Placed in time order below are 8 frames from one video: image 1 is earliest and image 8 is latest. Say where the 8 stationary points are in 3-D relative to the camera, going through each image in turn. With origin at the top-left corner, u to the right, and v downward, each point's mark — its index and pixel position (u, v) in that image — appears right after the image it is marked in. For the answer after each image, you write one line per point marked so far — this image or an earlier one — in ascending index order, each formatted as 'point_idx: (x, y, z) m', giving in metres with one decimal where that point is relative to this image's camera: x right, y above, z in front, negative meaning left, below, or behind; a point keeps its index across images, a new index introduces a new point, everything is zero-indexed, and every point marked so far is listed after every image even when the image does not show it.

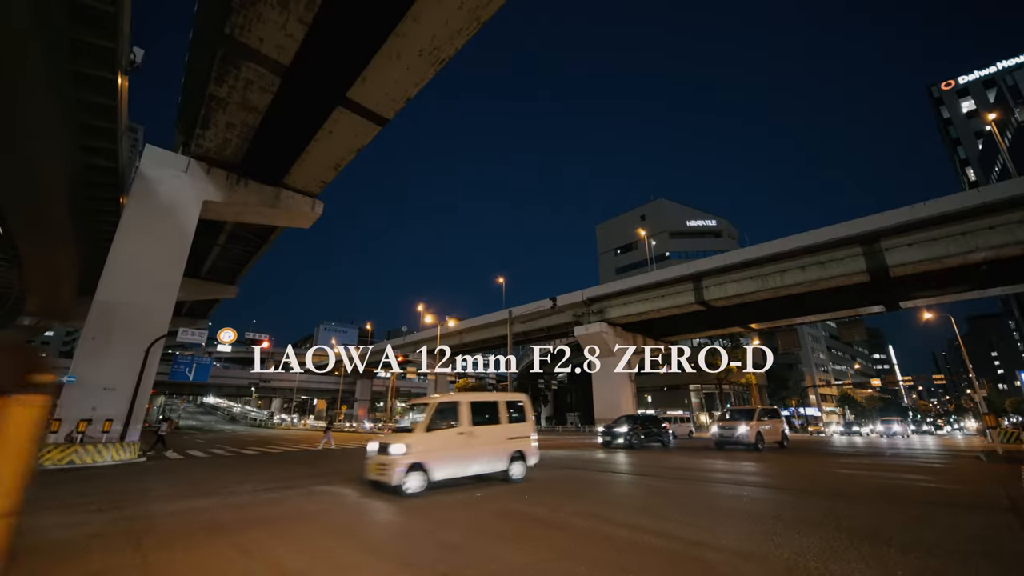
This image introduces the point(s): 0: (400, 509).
0: (-1.8, -3.5, +7.0) m
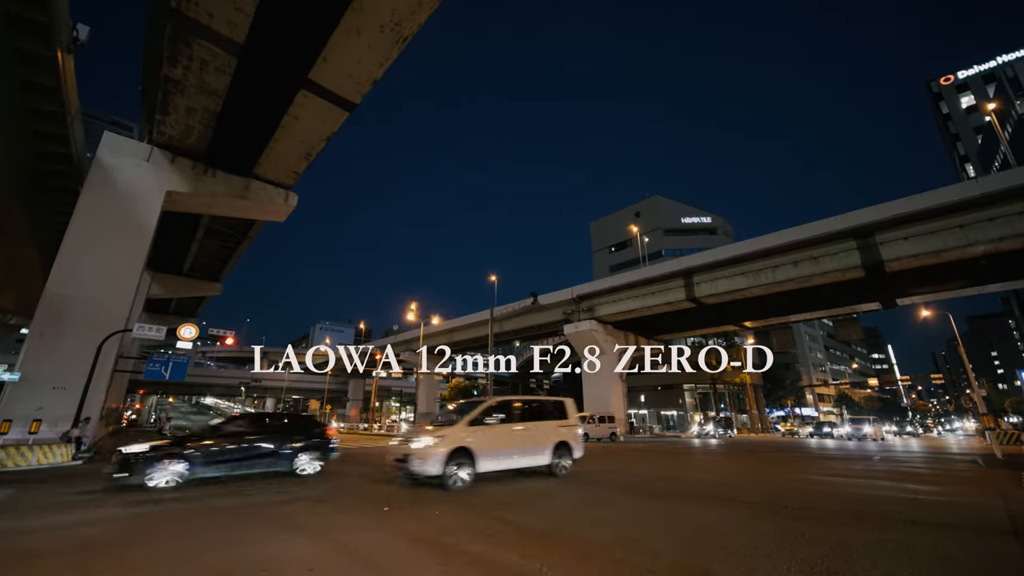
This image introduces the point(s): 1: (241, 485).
0: (-2.7, -3.3, +6.3) m
1: (-5.8, -4.2, +9.1) m
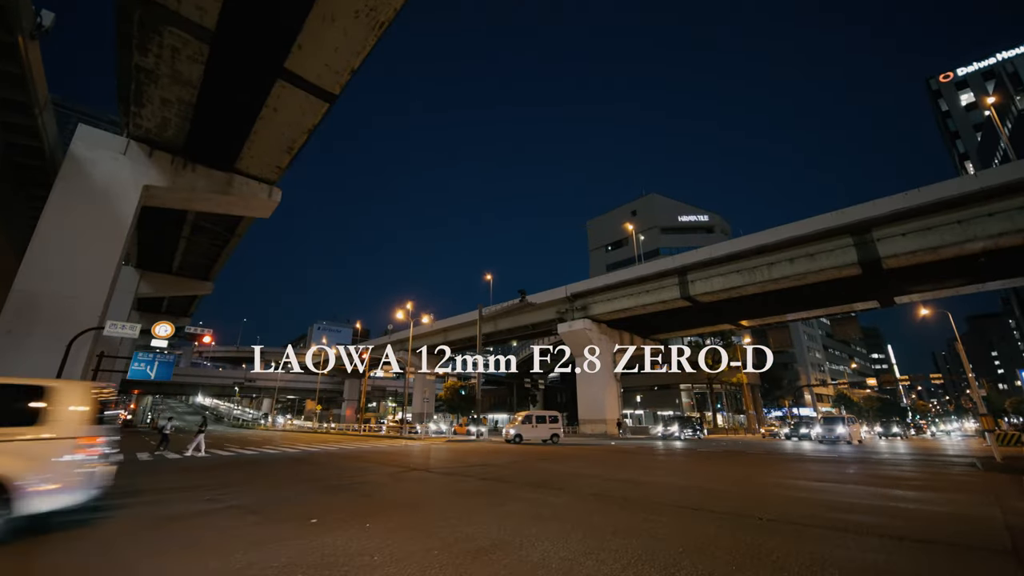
0: (-3.1, -3.2, +5.9) m
1: (-6.3, -4.1, +8.7) m
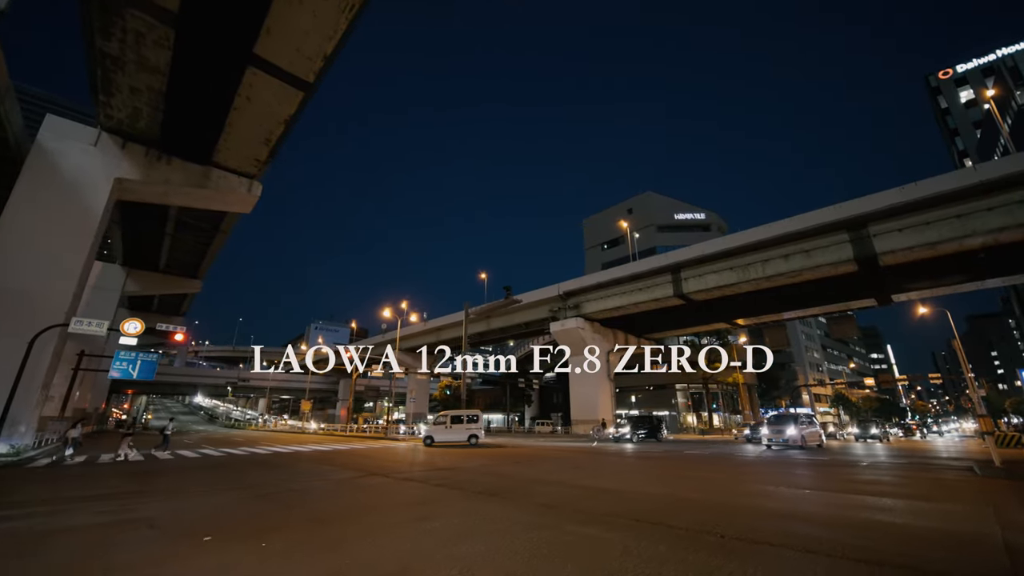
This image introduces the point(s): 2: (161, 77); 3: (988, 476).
0: (-3.7, -3.1, +5.4) m
1: (-6.9, -3.9, +8.2) m
2: (-10.2, +6.1, +12.6) m
3: (+9.2, -3.6, +8.4) m
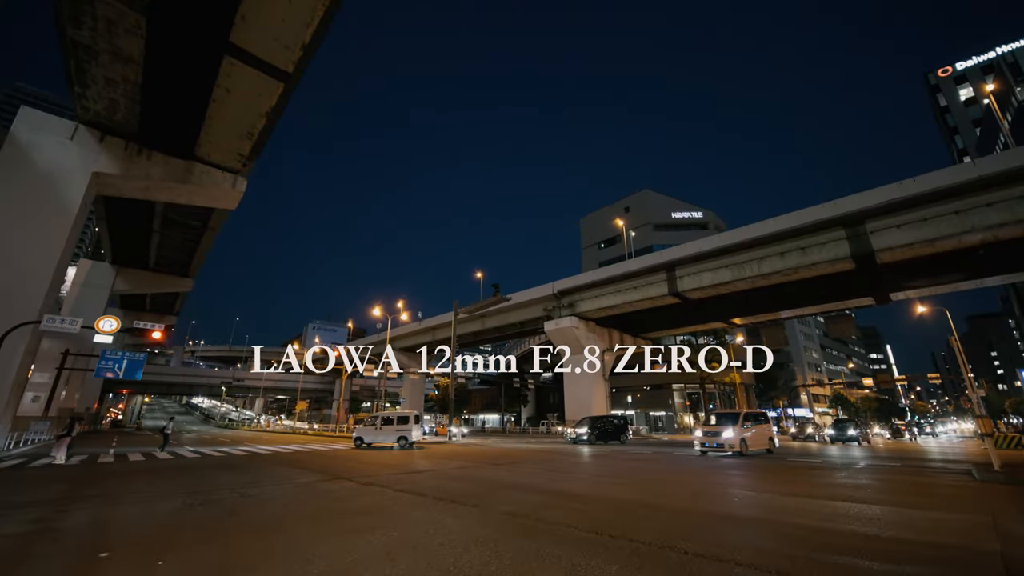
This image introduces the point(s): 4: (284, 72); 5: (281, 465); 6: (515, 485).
0: (-4.1, -3.0, +5.0) m
1: (-7.3, -3.8, +7.9) m
2: (-10.6, +6.2, +12.2) m
3: (+8.7, -3.6, +8.0) m
4: (-6.4, +6.1, +12.3) m
5: (-5.0, -3.8, +9.4) m
6: (0.0, -3.1, +6.7) m
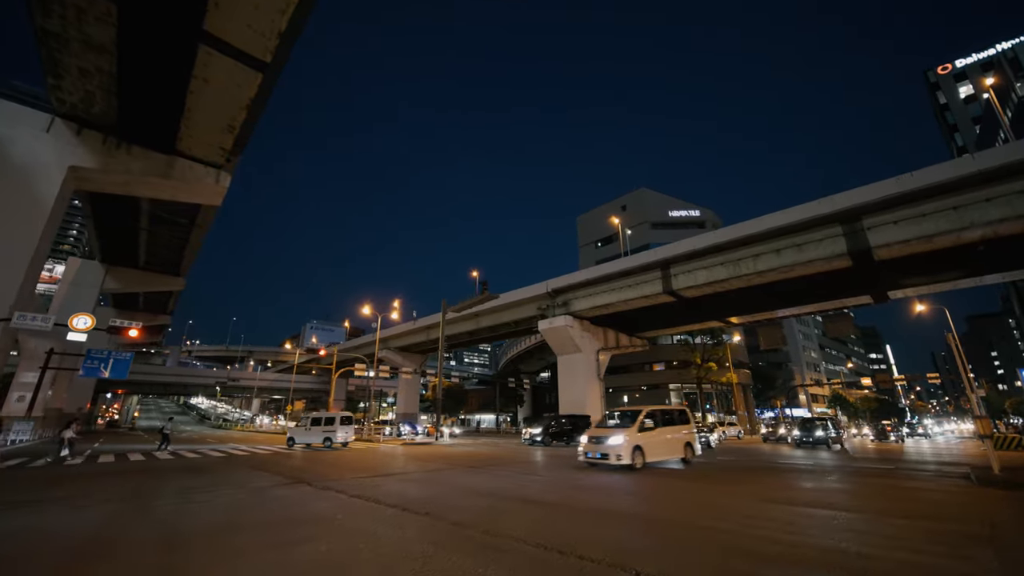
0: (-4.5, -2.9, +4.7) m
1: (-7.7, -3.7, +7.5) m
2: (-11.0, +6.3, +11.8) m
3: (+8.3, -3.4, +7.7) m
4: (-6.8, +6.2, +11.9) m
5: (-5.4, -3.7, +9.0) m
6: (-0.4, -3.0, +6.3) m
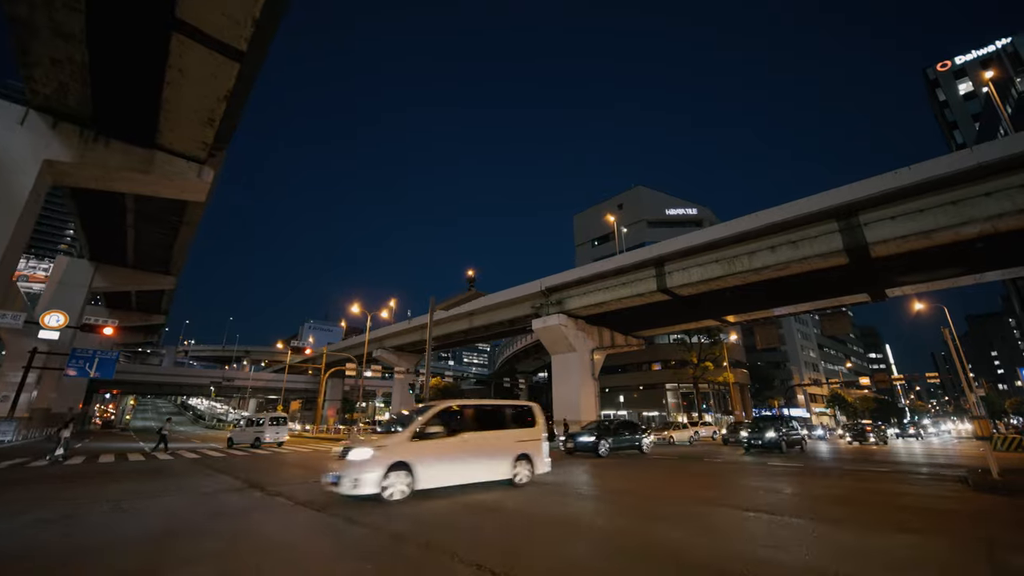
0: (-4.9, -2.8, +4.3) m
1: (-8.1, -3.6, +7.1) m
2: (-11.4, +6.4, +11.5) m
3: (+7.9, -3.3, +7.3) m
4: (-7.3, +6.3, +11.6) m
5: (-5.8, -3.6, +8.6) m
6: (-0.8, -2.8, +6.0) m
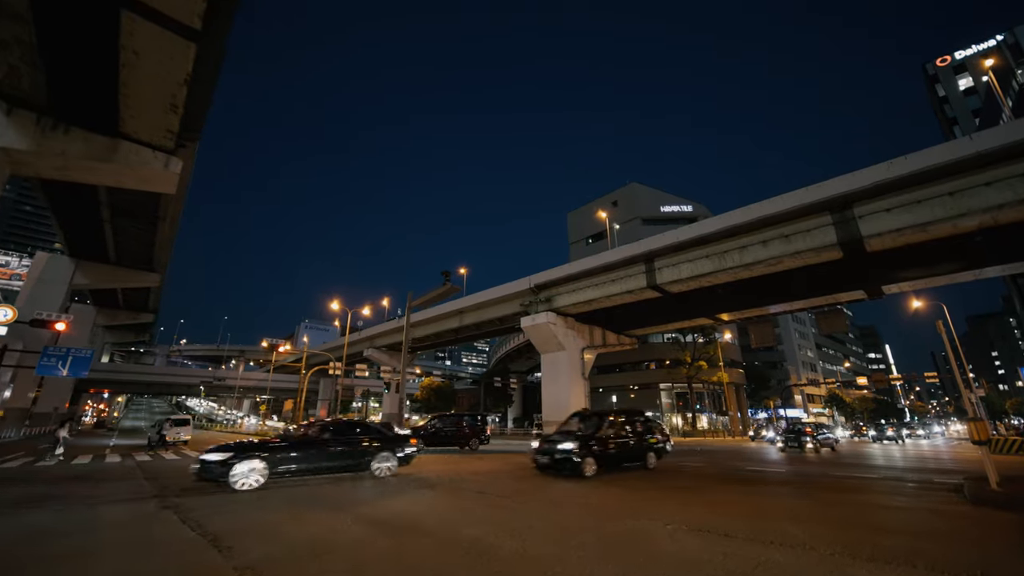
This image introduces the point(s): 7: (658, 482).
0: (-5.7, -2.6, +3.7) m
1: (-8.8, -3.4, +6.5) m
2: (-12.1, +6.6, +10.9) m
3: (+7.2, -3.2, +6.7) m
4: (-8.0, +6.5, +10.9) m
5: (-6.6, -3.5, +8.0) m
6: (-1.5, -2.7, +5.3) m
7: (+3.6, -4.3, +10.2) m
